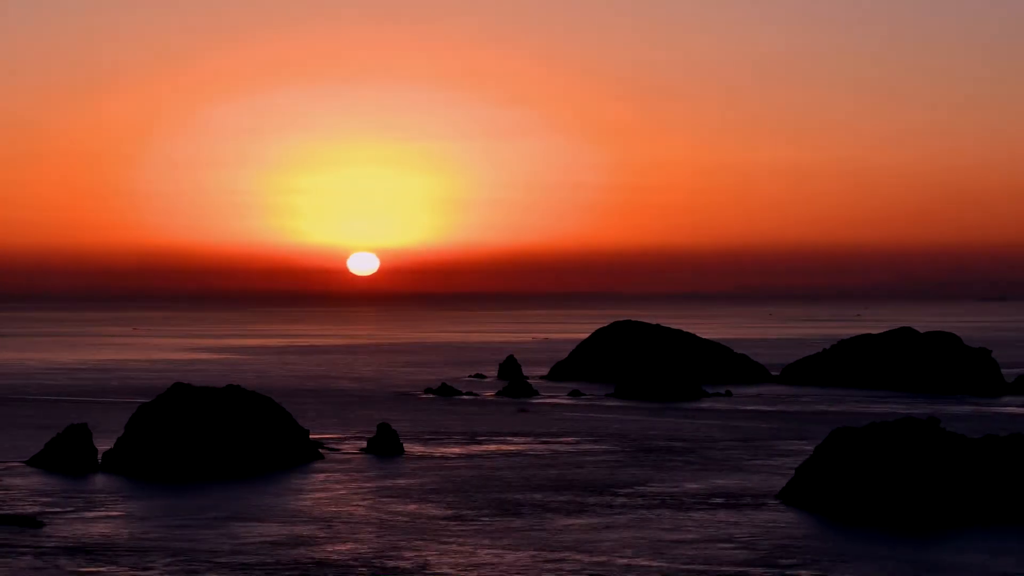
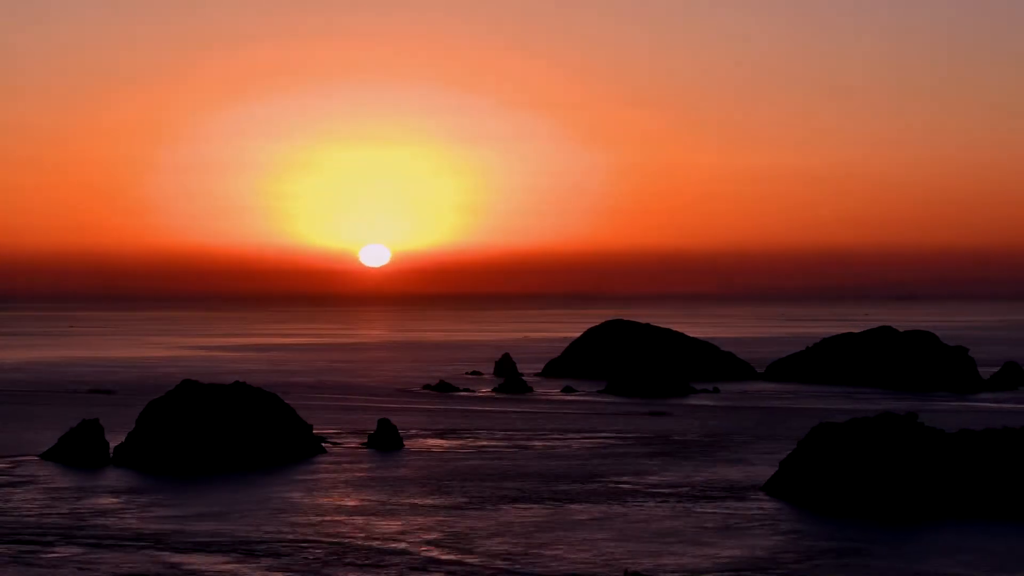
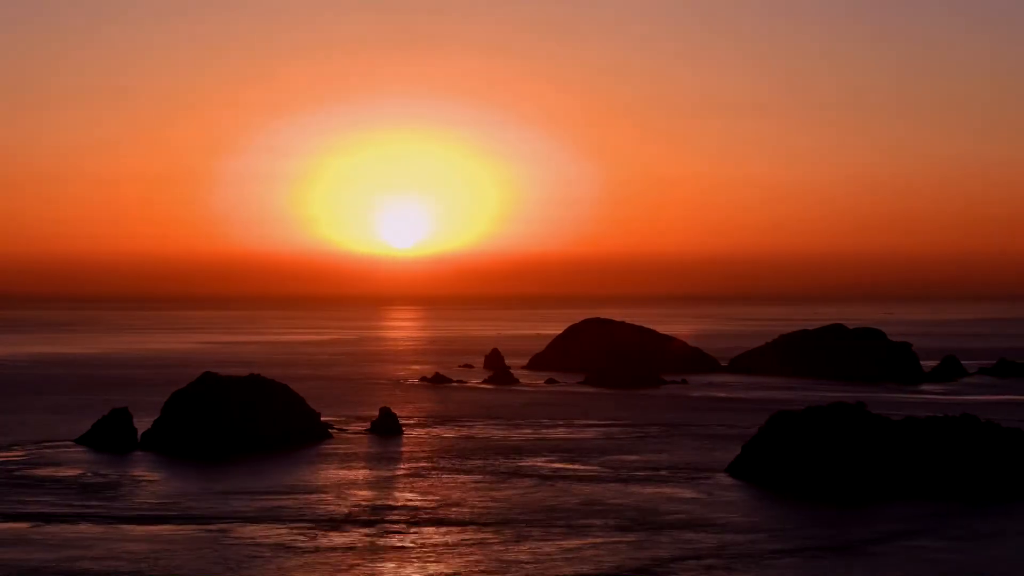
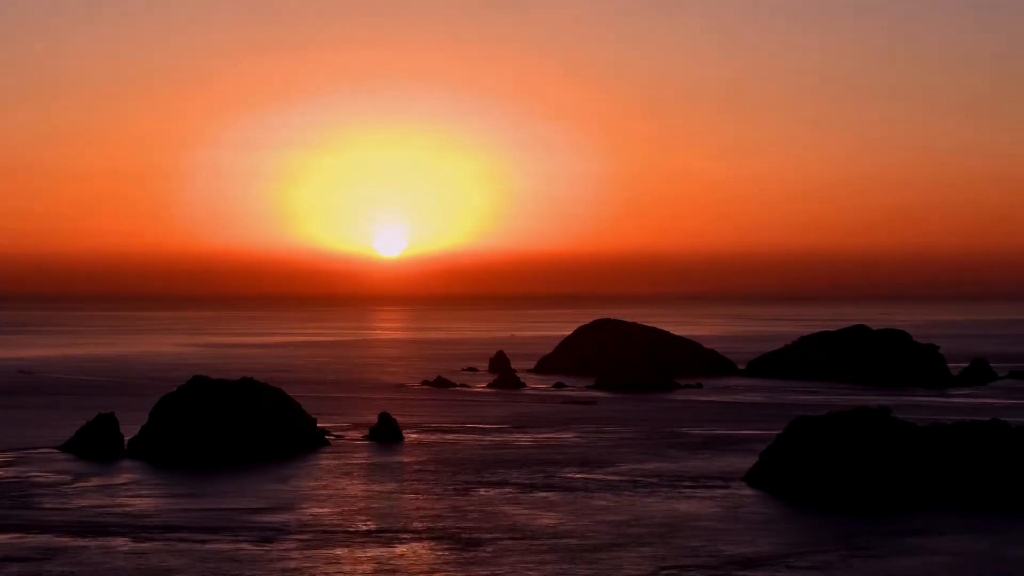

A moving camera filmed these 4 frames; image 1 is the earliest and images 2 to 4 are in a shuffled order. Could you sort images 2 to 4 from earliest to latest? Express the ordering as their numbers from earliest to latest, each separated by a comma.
2, 4, 3
